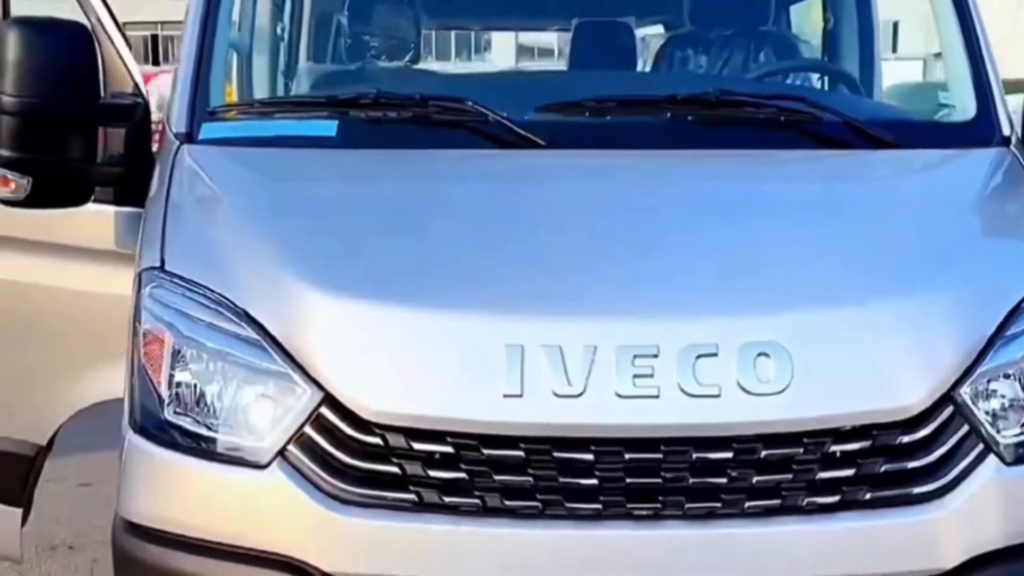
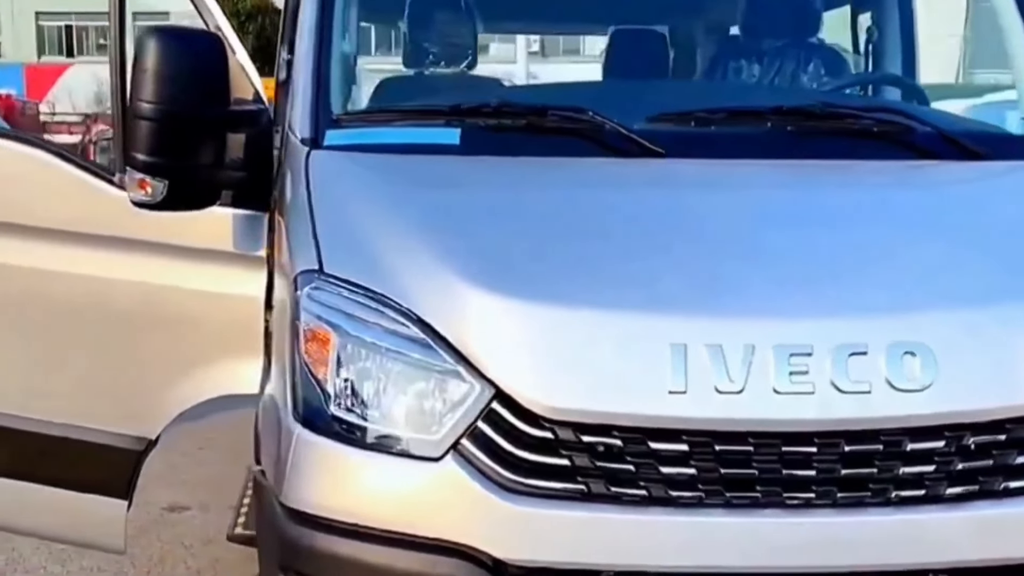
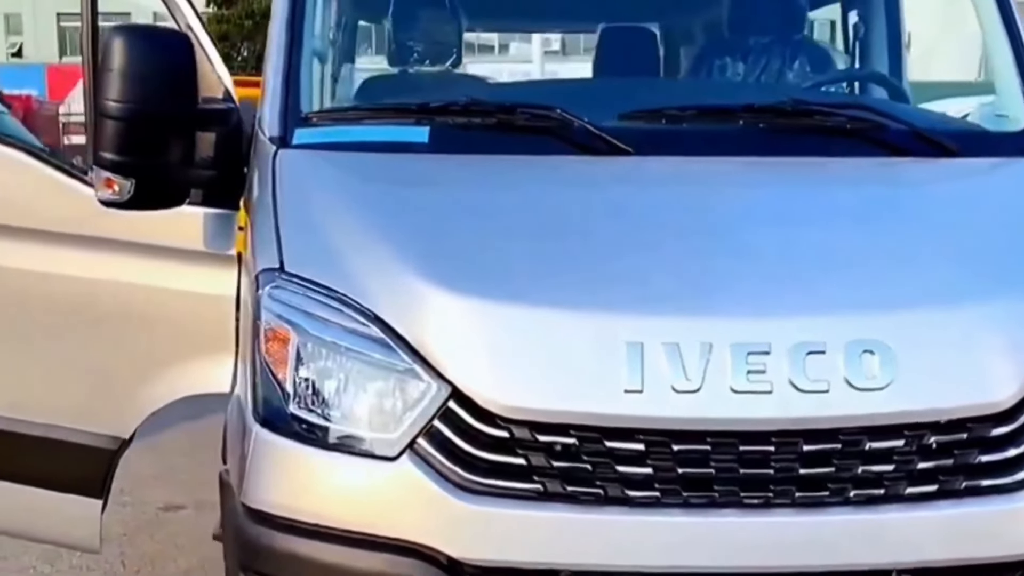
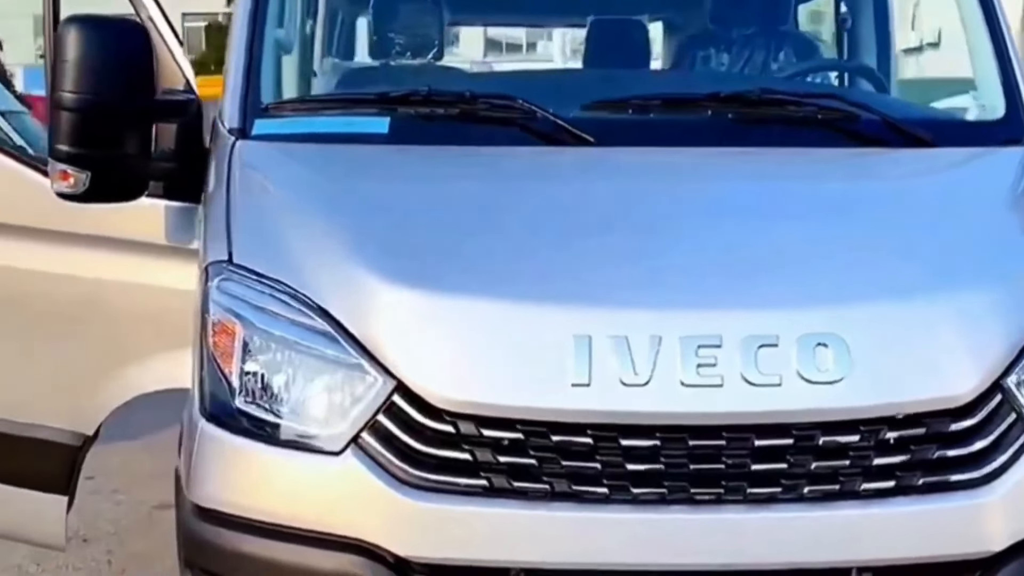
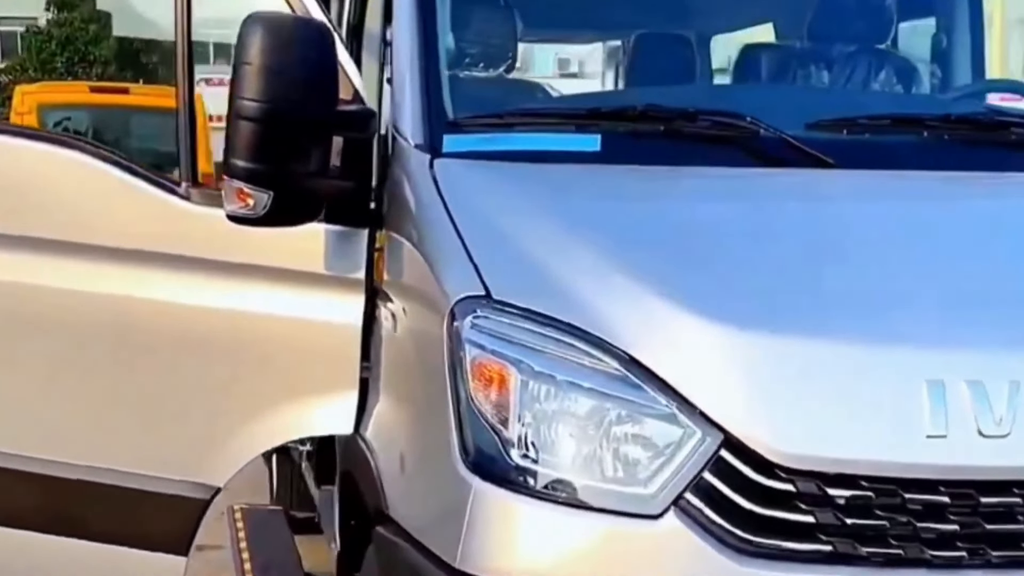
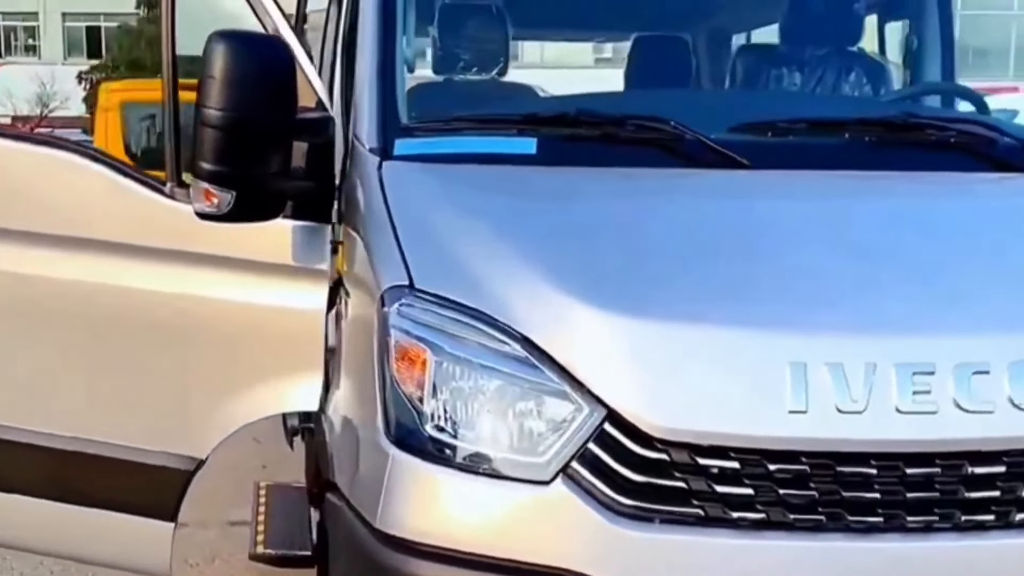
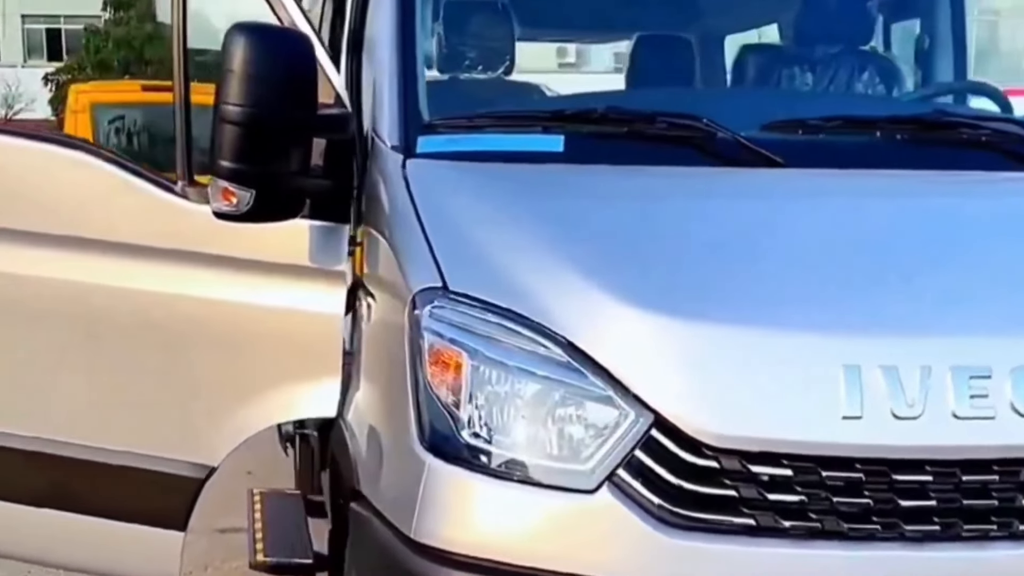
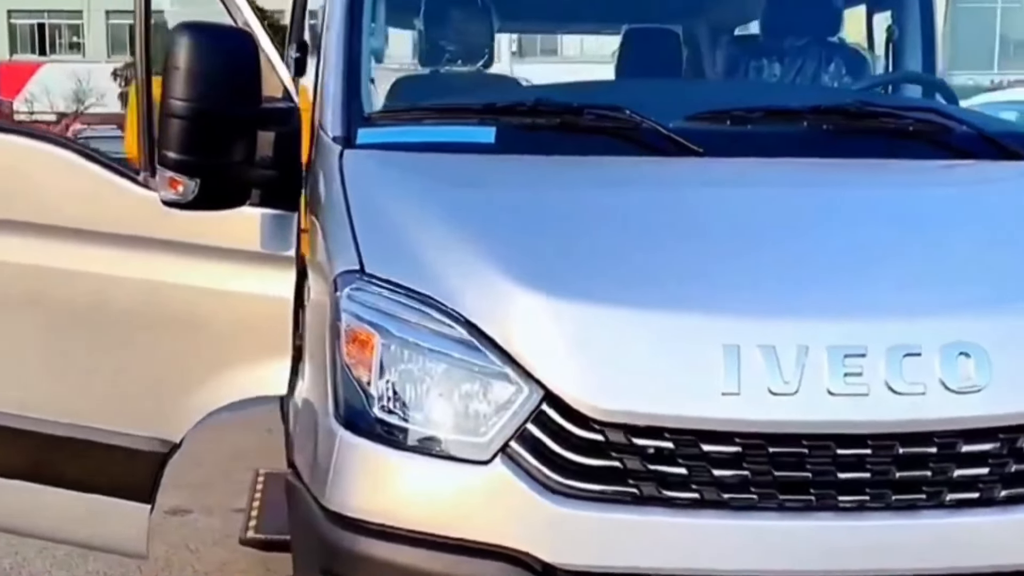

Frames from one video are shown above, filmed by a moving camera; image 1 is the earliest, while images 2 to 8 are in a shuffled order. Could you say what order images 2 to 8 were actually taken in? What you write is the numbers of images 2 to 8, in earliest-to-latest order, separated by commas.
4, 3, 2, 8, 6, 7, 5
